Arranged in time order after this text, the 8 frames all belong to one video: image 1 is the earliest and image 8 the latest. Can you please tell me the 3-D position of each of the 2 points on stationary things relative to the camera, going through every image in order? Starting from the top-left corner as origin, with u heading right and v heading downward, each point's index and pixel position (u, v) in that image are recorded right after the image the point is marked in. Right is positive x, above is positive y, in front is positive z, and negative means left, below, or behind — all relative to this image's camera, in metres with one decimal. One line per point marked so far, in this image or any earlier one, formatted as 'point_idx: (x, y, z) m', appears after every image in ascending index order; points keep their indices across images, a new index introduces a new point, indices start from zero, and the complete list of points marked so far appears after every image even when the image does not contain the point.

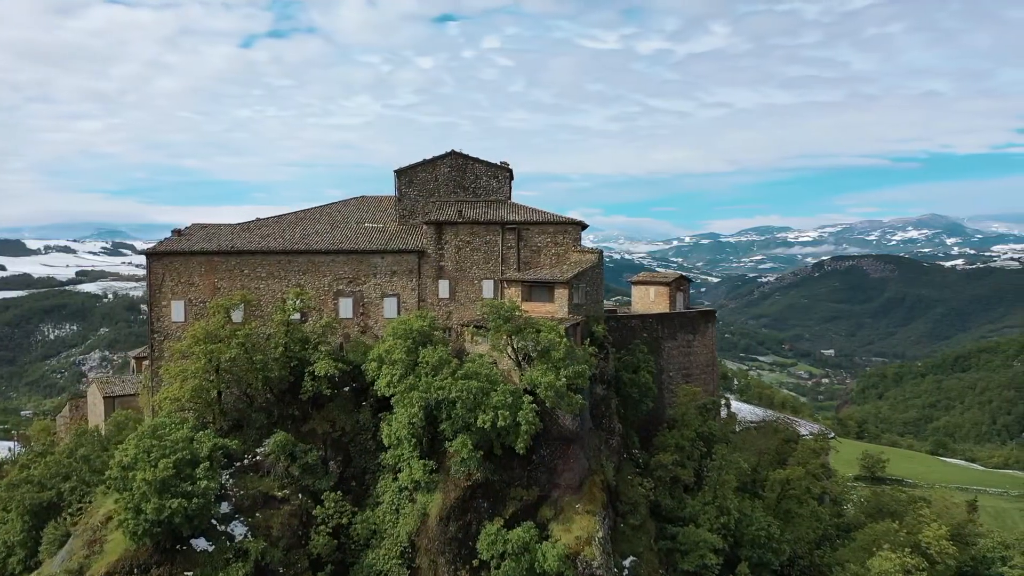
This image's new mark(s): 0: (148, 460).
0: (-8.4, -4.0, +19.2) m
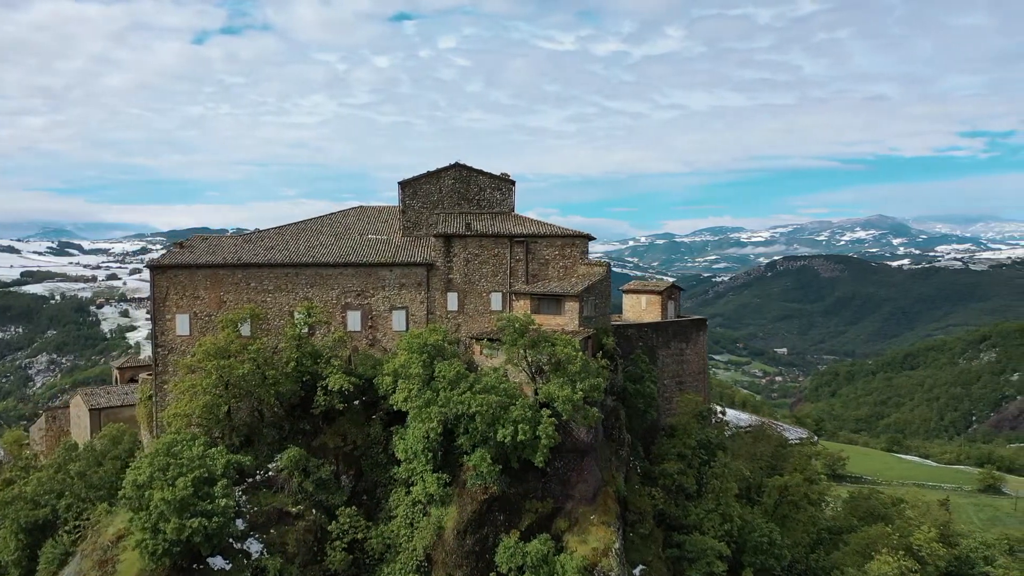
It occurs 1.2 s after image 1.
0: (-7.9, -4.4, +19.0) m
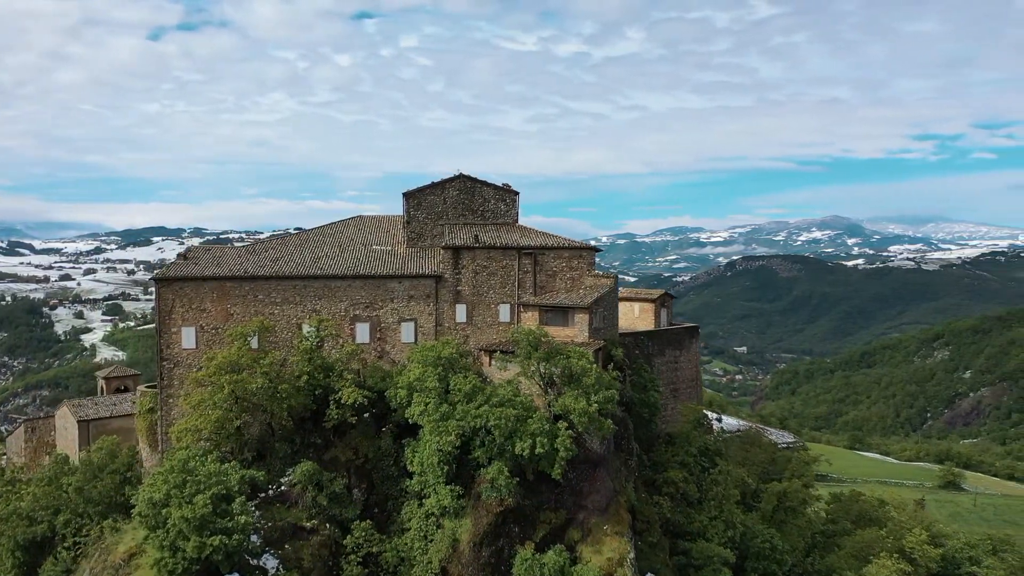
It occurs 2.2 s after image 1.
0: (-7.5, -4.7, +18.8) m
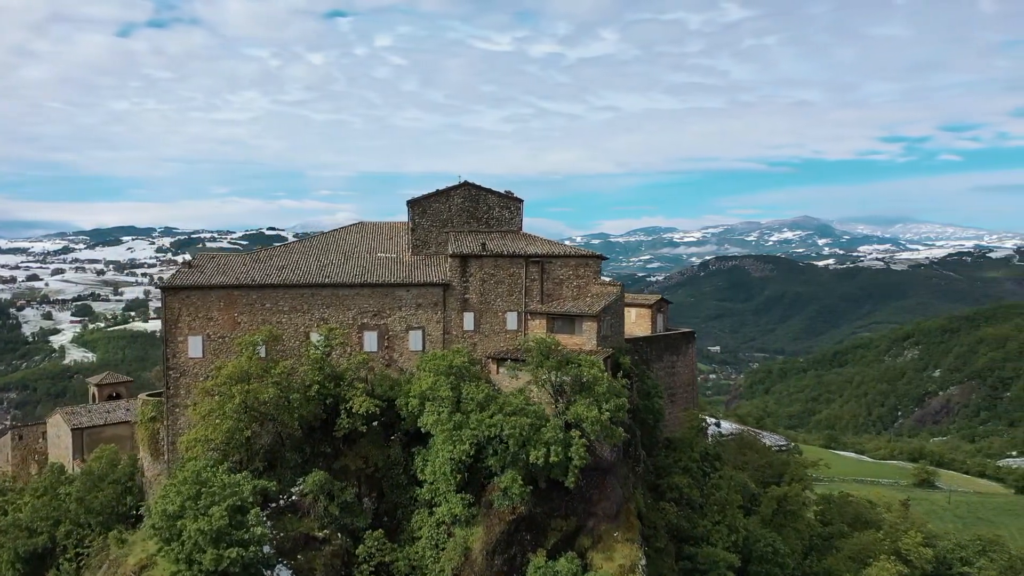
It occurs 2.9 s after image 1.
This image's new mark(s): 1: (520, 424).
0: (-7.1, -5.0, +18.7) m
1: (+0.2, -3.3, +20.0) m
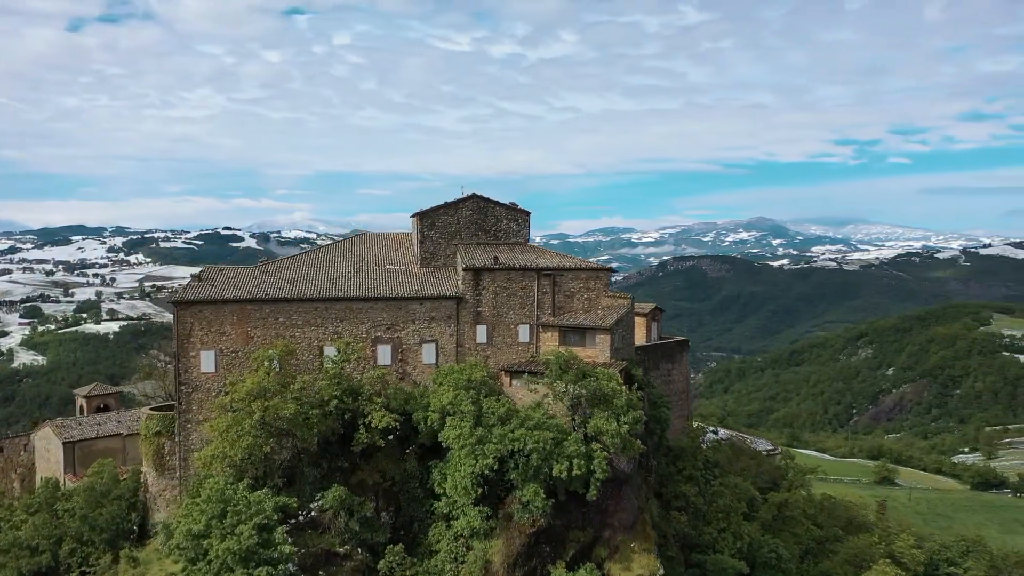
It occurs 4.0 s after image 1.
0: (-6.5, -5.4, +18.5) m
1: (+0.7, -3.7, +20.2) m
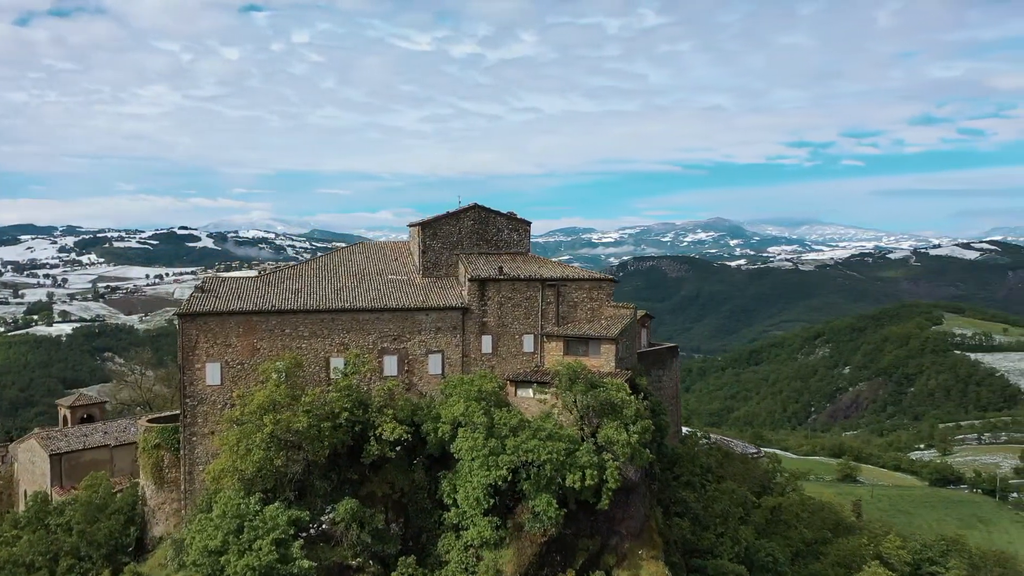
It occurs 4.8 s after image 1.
0: (-6.1, -5.7, +18.4) m
1: (+1.1, -4.0, +20.4) m
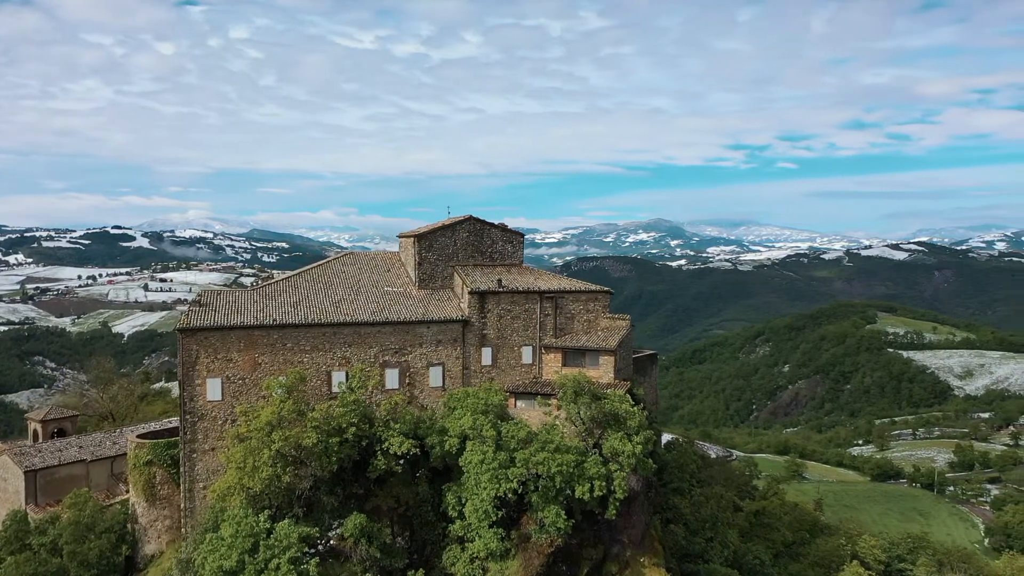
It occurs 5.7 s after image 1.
0: (-5.7, -6.1, +18.2) m
1: (+1.3, -4.3, +20.7) m
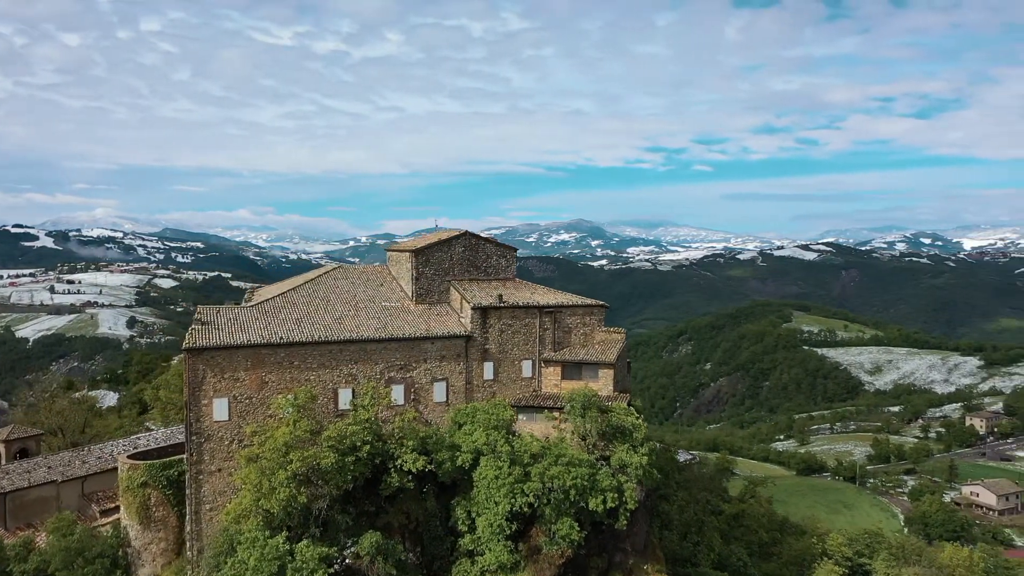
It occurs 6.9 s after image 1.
0: (-5.0, -6.5, +18.1) m
1: (+1.7, -4.8, +21.2) m
